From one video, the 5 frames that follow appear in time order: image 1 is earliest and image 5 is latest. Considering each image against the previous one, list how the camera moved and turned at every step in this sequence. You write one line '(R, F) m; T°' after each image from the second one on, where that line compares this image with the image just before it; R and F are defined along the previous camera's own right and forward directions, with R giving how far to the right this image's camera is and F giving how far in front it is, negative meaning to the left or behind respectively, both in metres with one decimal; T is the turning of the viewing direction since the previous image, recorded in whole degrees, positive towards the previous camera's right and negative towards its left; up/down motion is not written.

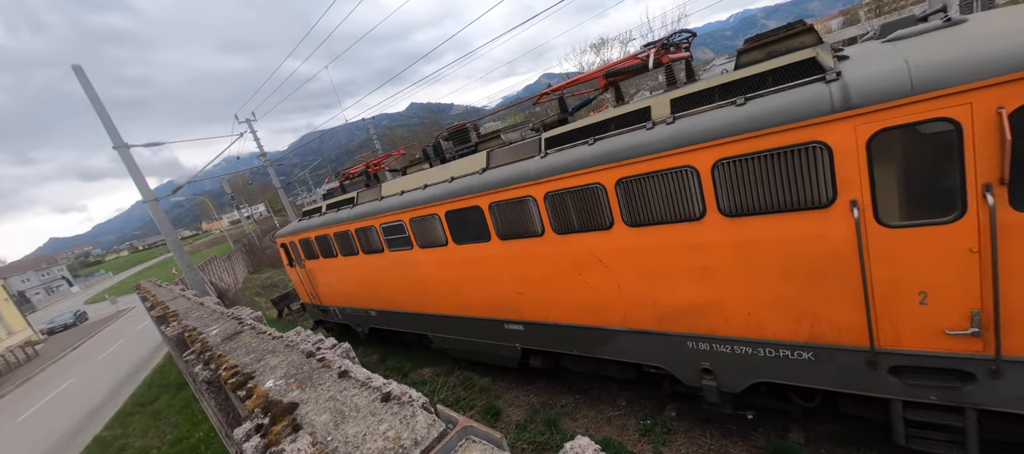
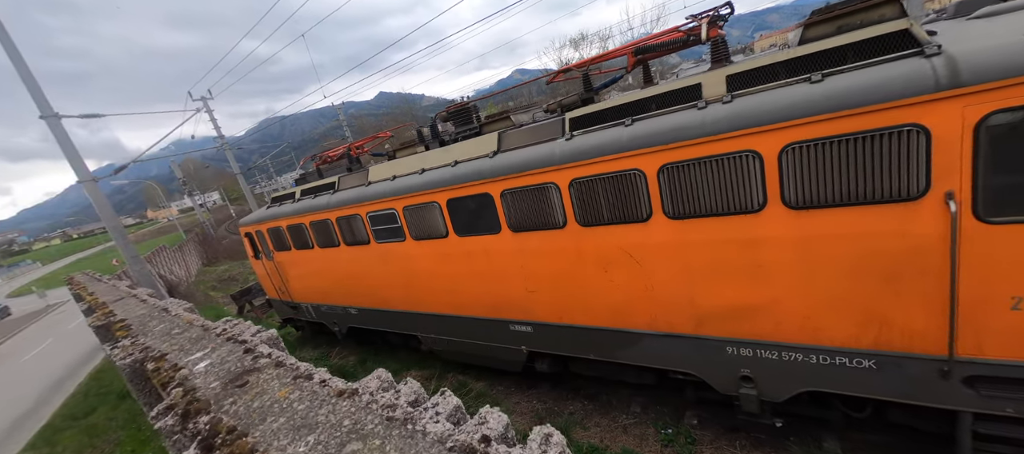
(-0.5, +0.6) m; +5°
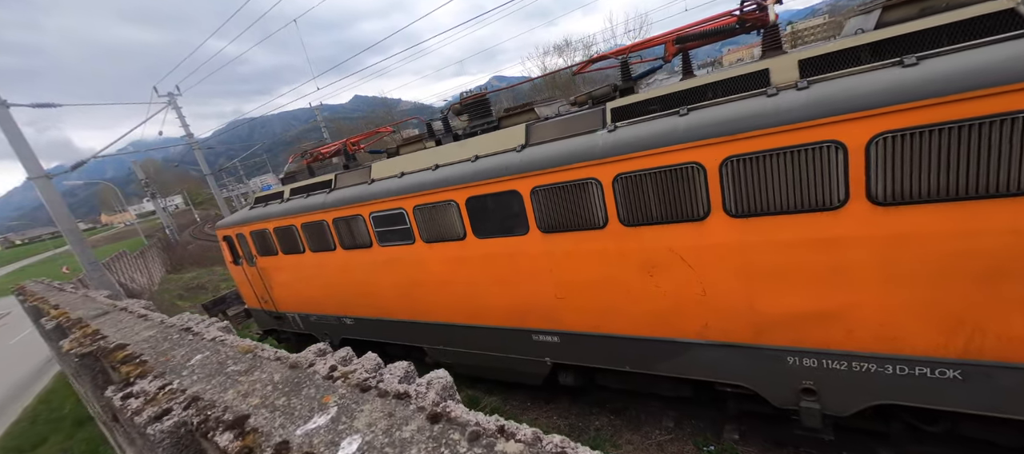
(-0.6, +0.4) m; +3°
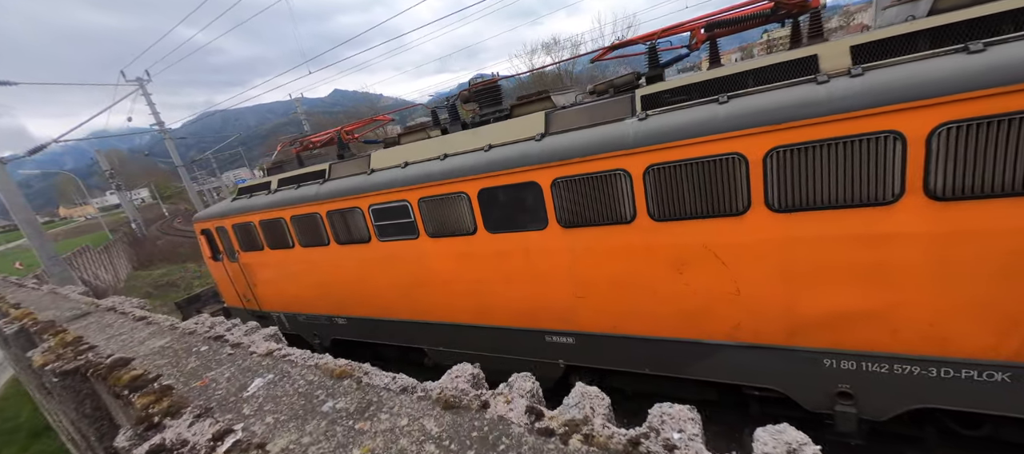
(-0.4, +0.3) m; +3°
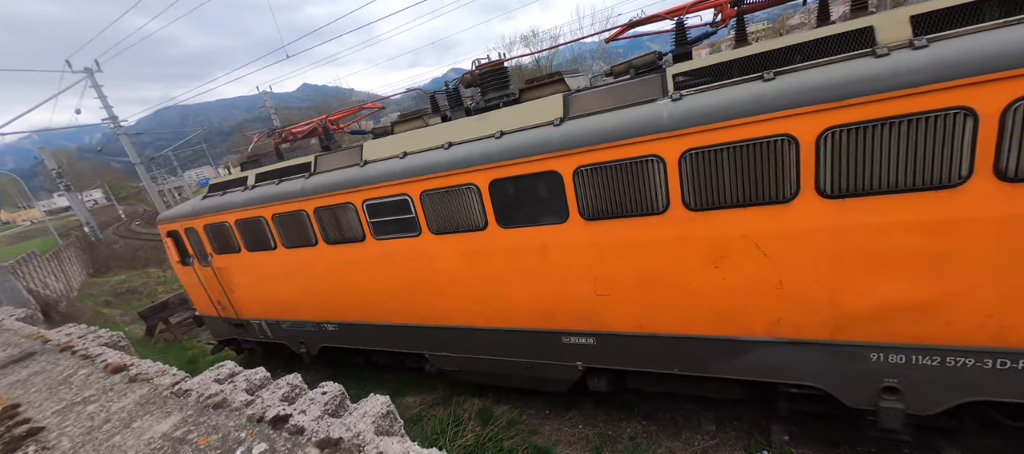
(-0.4, +0.4) m; +3°
